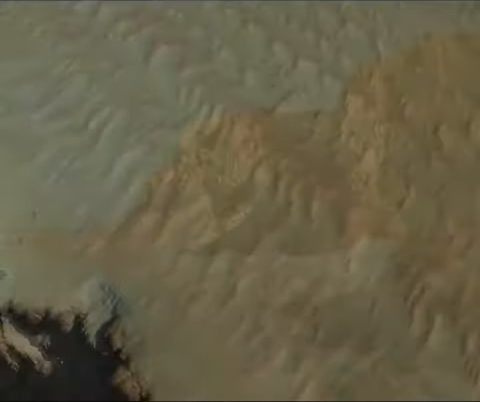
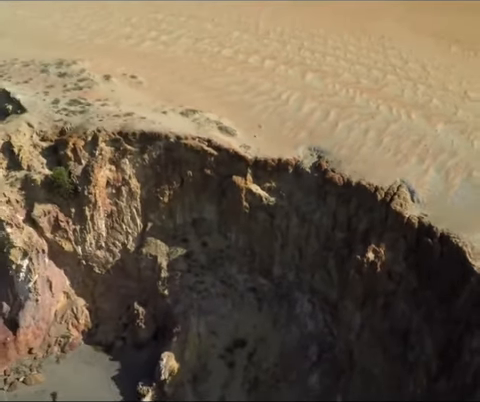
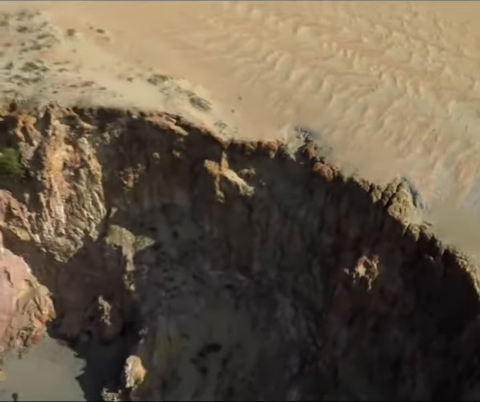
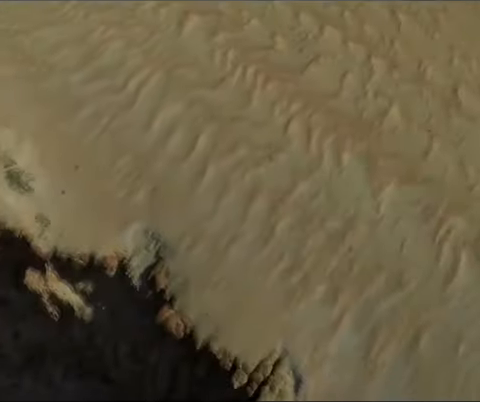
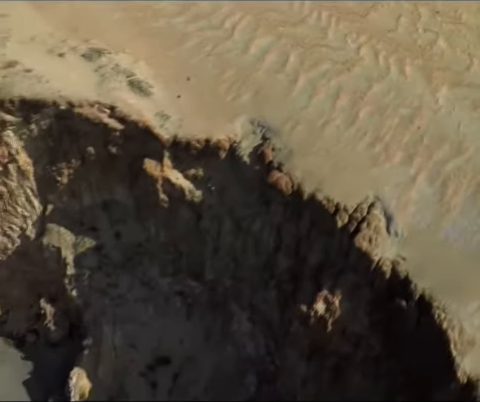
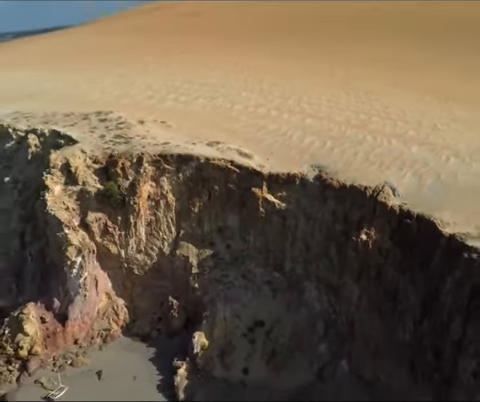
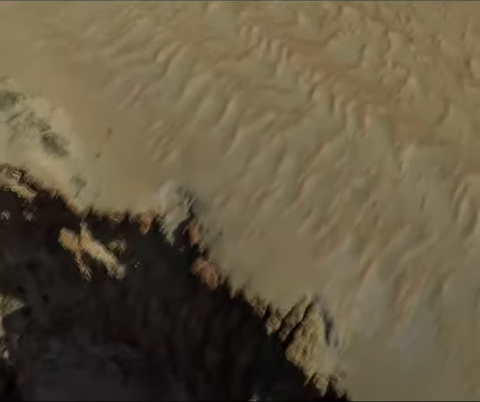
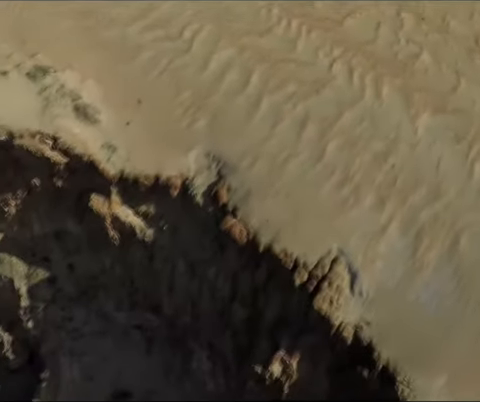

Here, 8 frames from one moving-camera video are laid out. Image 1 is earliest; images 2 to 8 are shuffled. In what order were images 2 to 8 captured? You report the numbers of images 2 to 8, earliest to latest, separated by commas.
4, 7, 8, 5, 3, 2, 6
